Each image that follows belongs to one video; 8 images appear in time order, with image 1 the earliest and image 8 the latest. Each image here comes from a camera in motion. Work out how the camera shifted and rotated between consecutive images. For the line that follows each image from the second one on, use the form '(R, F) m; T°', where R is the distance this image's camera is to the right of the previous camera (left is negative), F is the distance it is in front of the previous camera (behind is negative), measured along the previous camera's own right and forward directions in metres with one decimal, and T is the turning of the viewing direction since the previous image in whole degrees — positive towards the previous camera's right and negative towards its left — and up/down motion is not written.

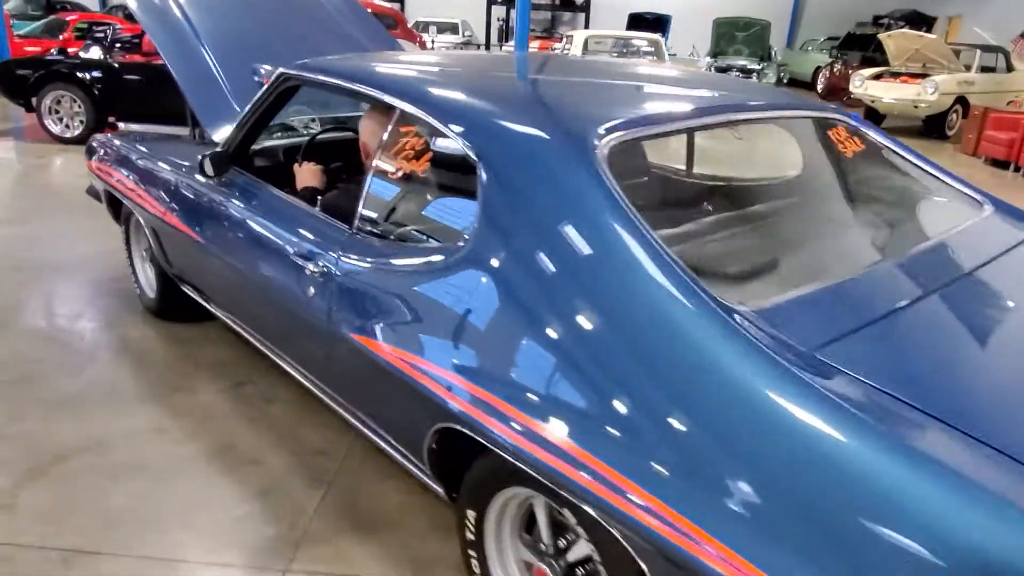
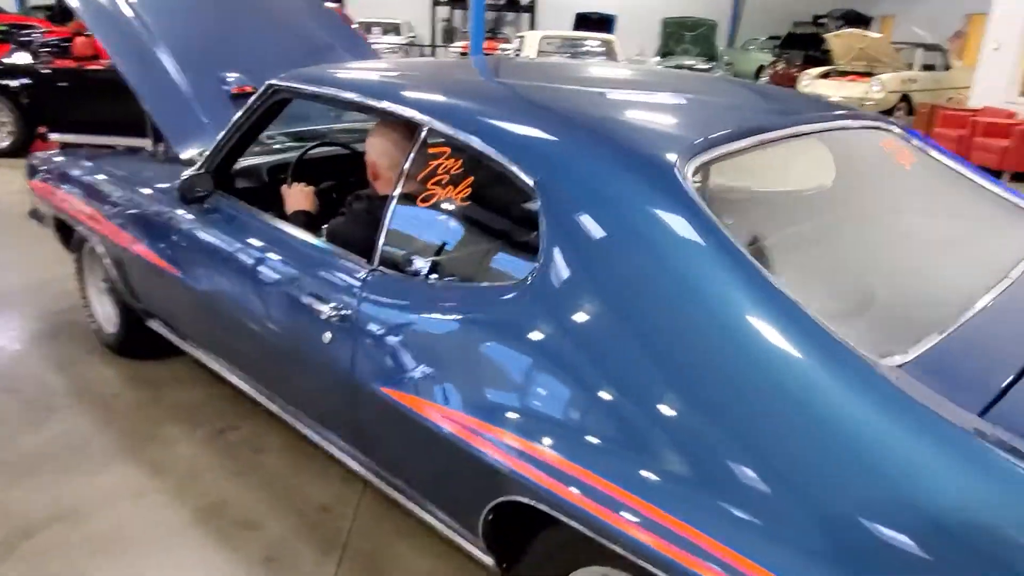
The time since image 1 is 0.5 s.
(-0.3, +0.2) m; +4°
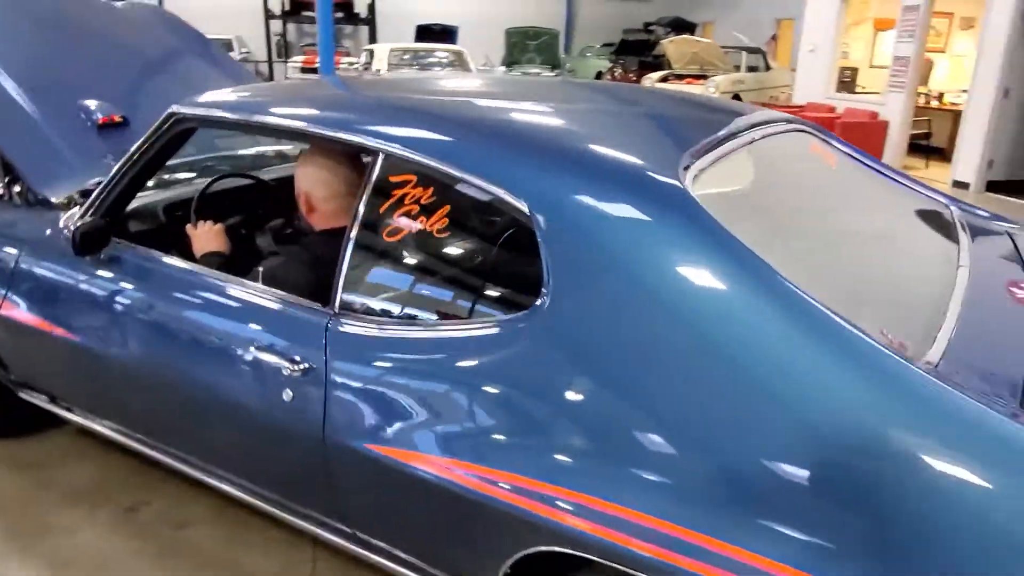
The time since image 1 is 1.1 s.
(-0.3, +0.1) m; +11°
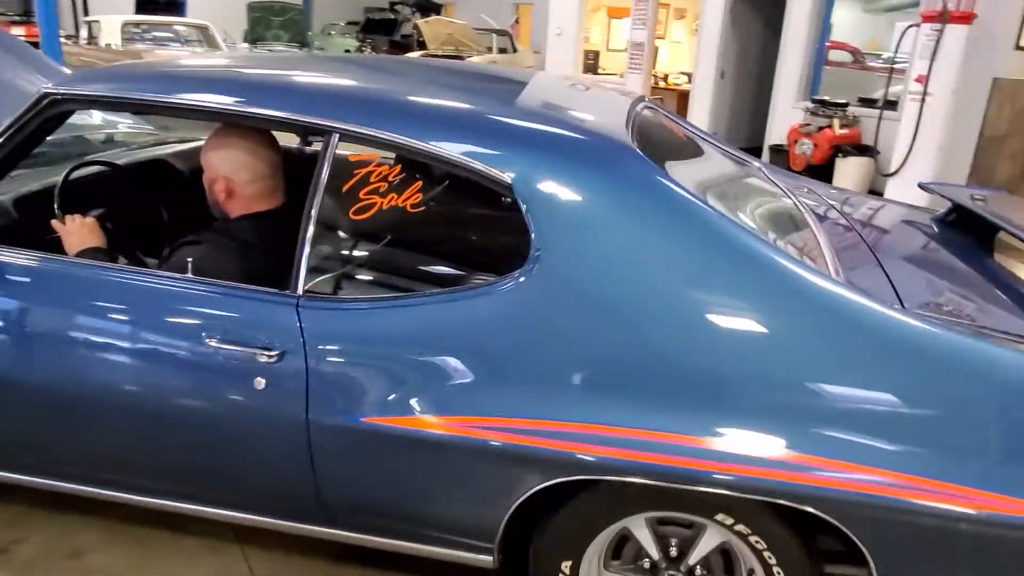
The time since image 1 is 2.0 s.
(-0.5, 0.0) m; +19°
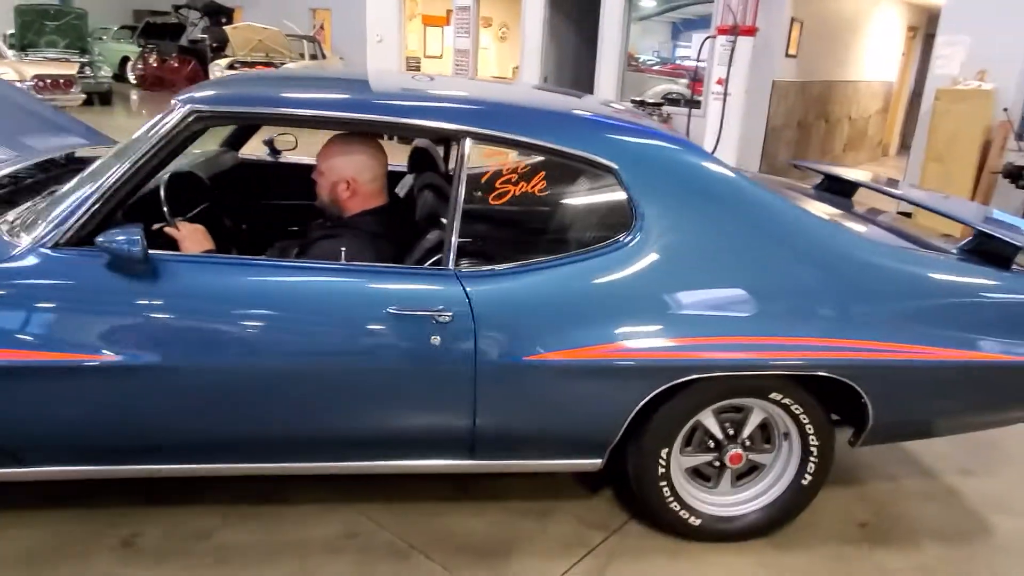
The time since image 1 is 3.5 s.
(-0.9, -0.4) m; +16°
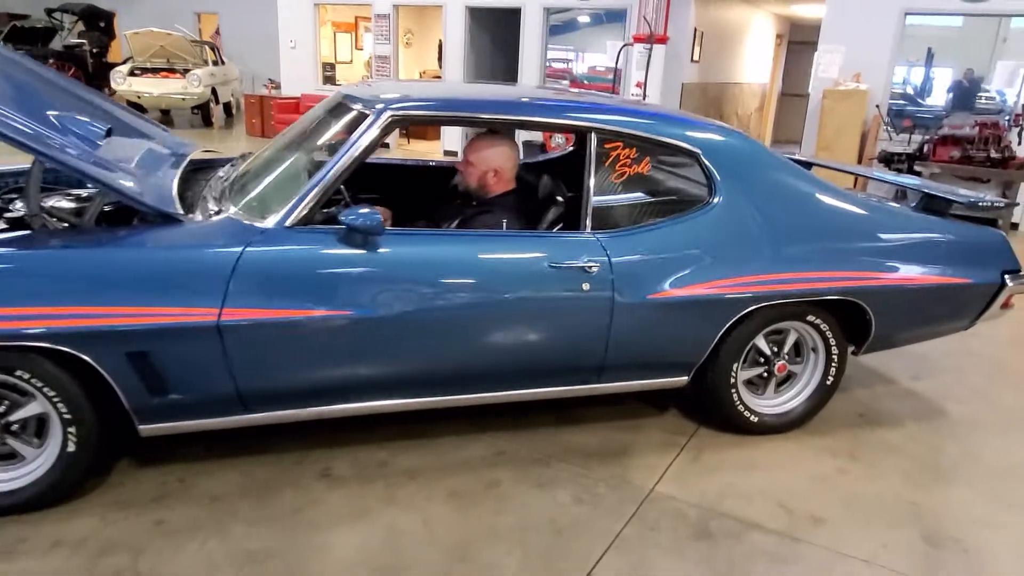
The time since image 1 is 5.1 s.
(-0.9, -0.5) m; +10°
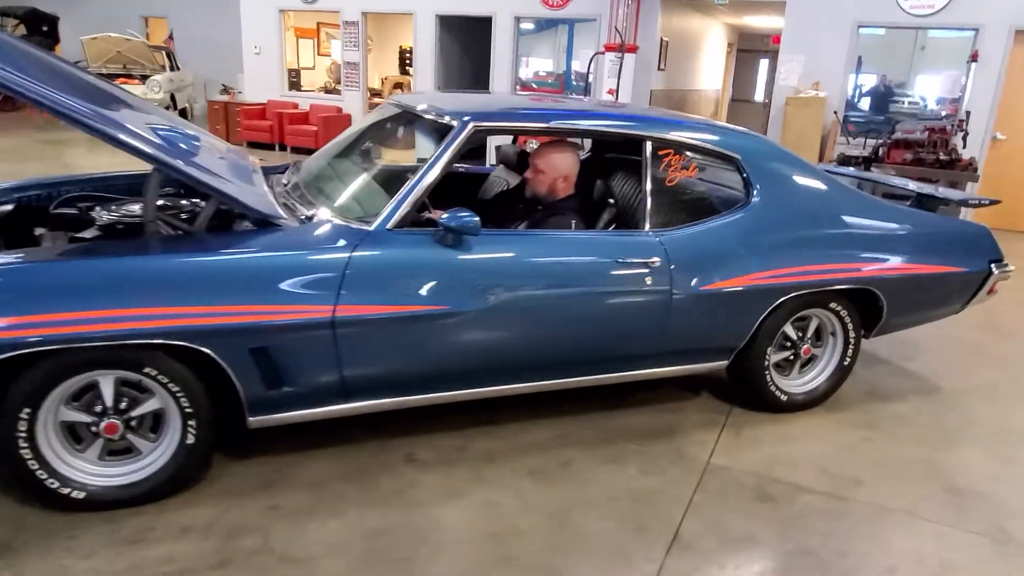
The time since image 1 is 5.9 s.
(-0.5, -0.2) m; +5°
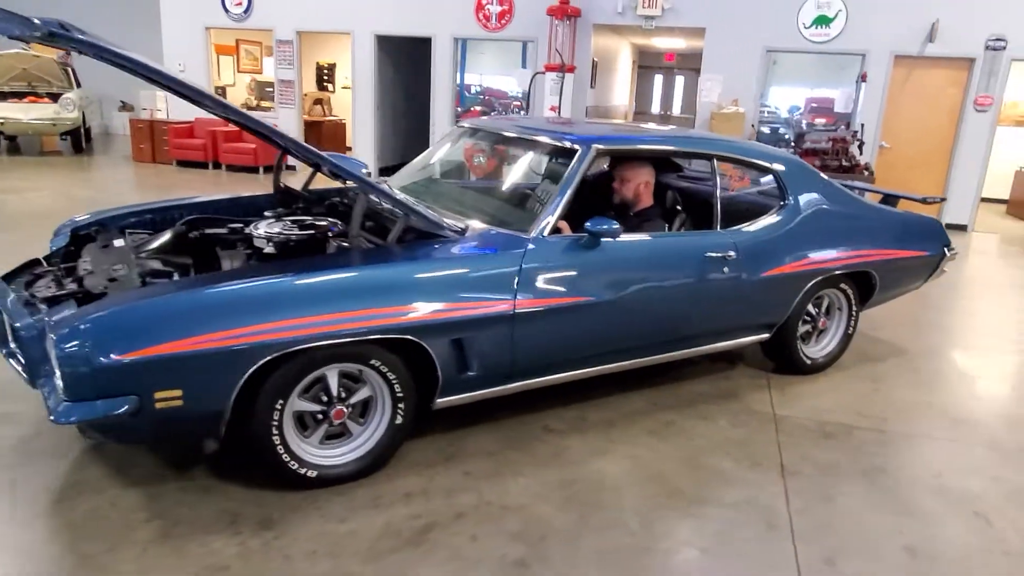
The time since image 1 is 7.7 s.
(-1.1, -0.5) m; +10°
